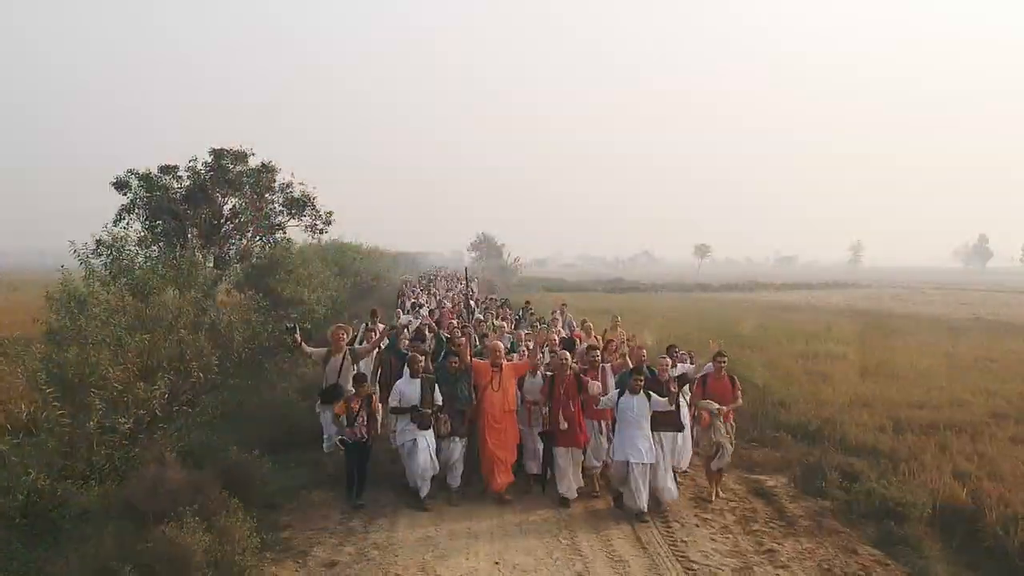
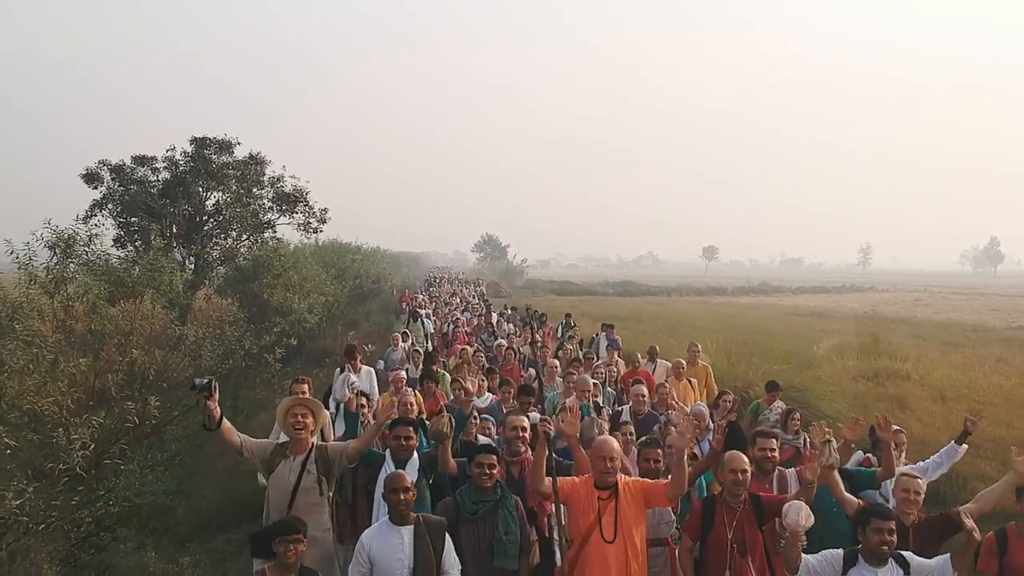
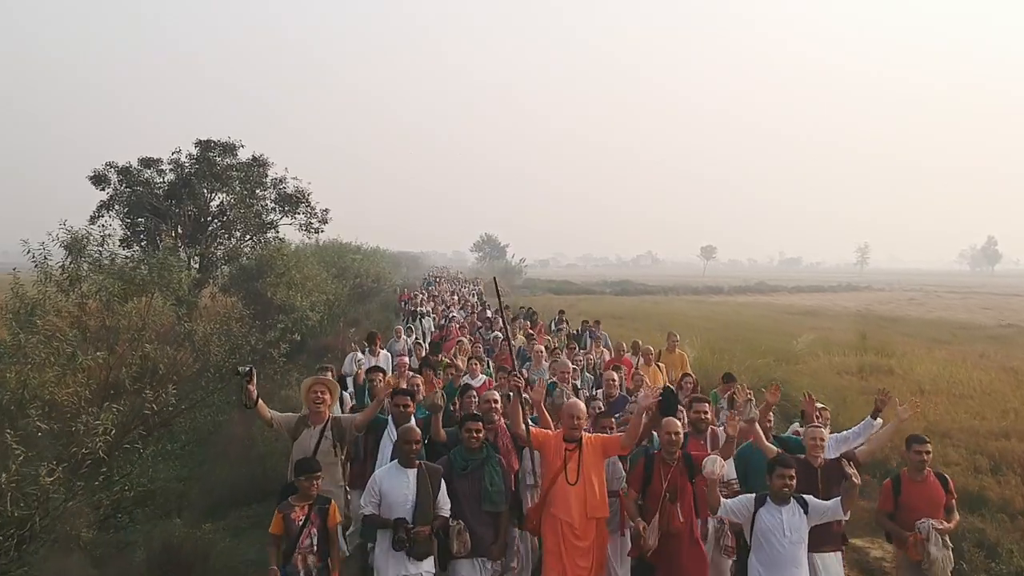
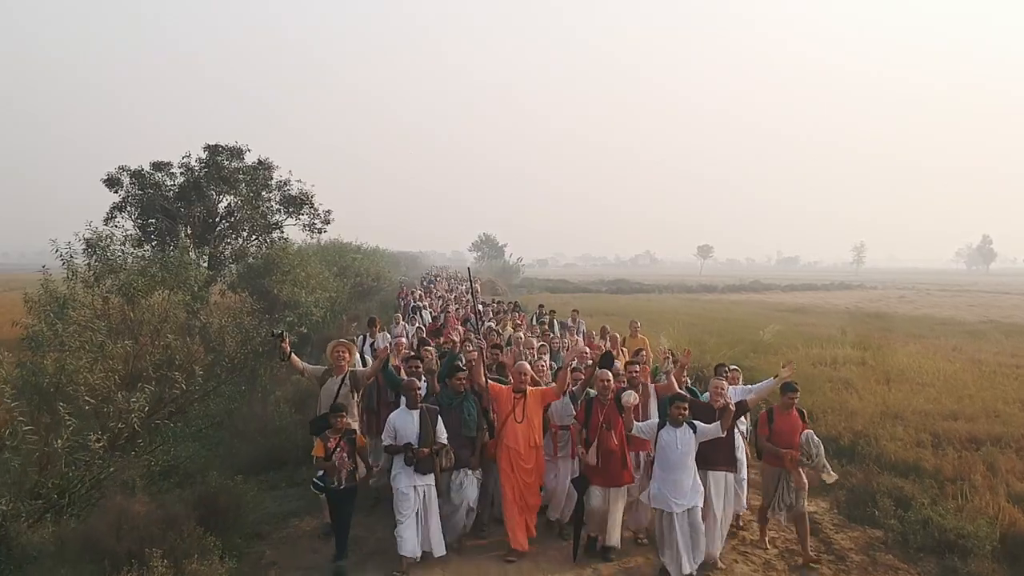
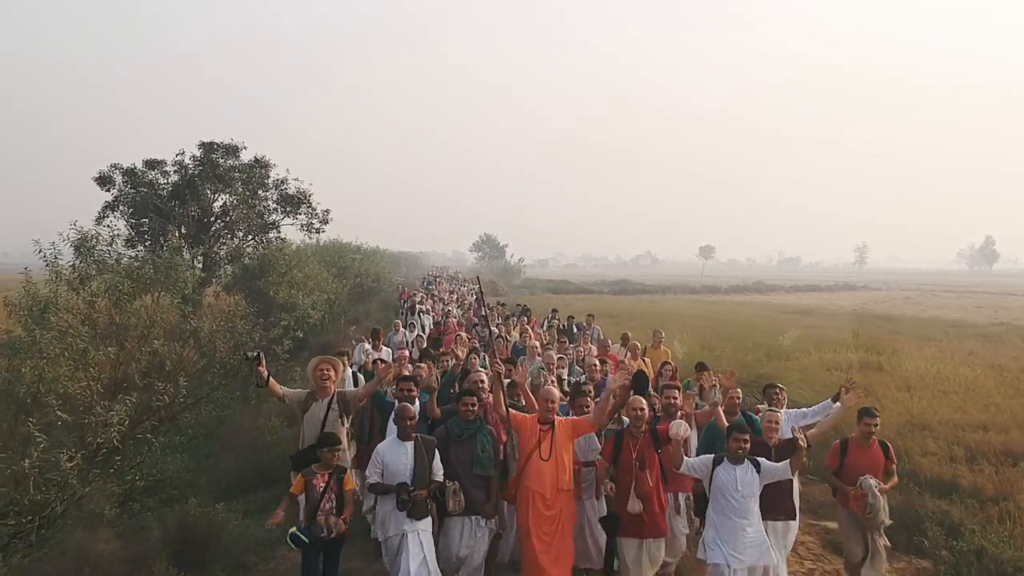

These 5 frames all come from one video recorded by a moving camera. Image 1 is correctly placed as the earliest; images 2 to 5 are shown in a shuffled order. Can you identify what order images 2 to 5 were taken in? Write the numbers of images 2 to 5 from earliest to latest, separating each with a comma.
4, 5, 3, 2
